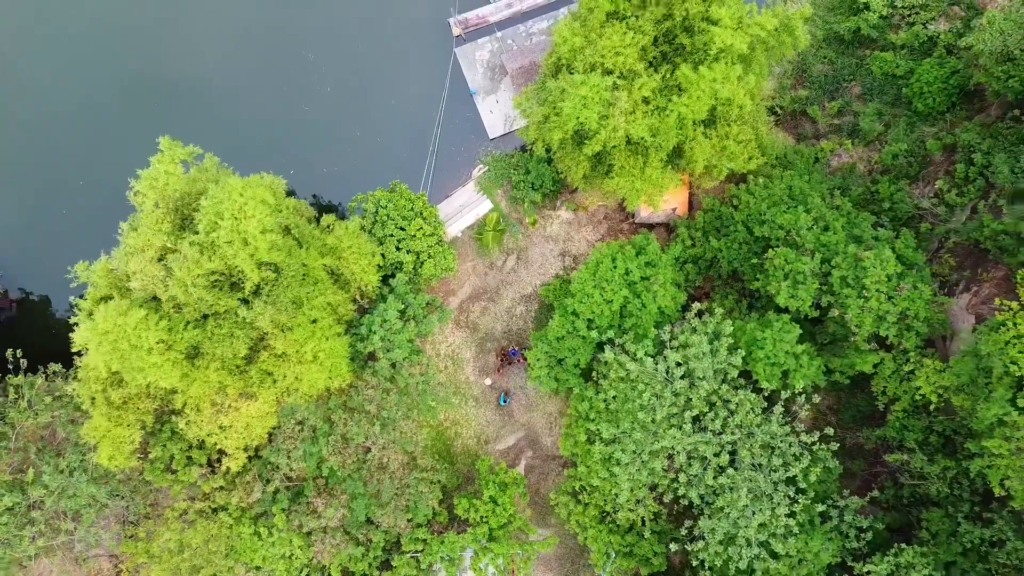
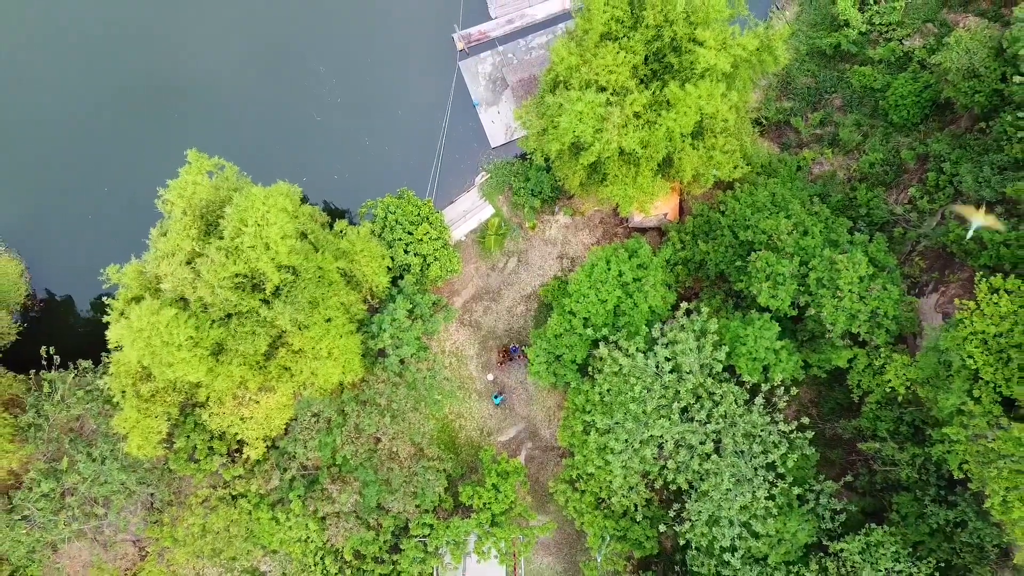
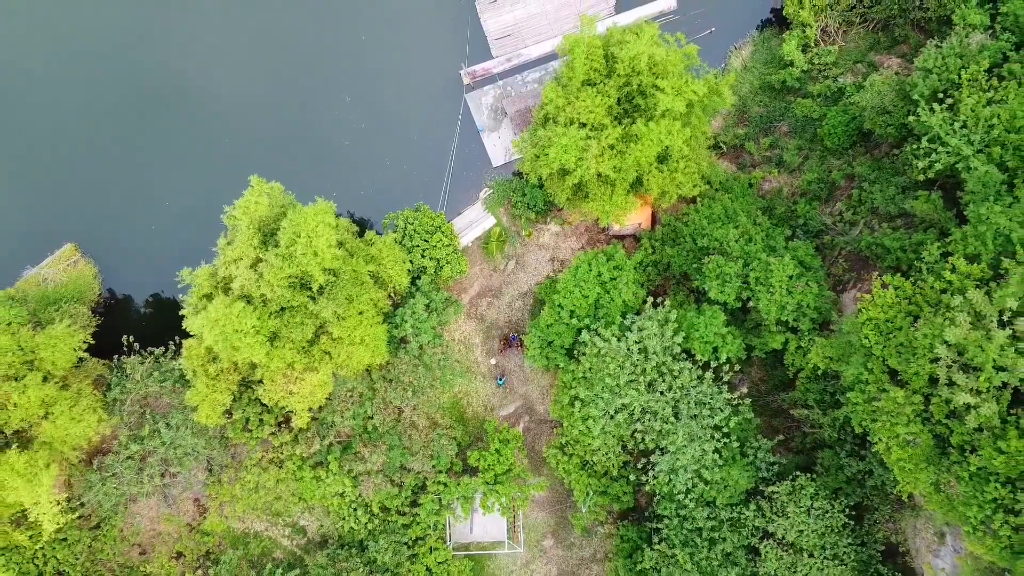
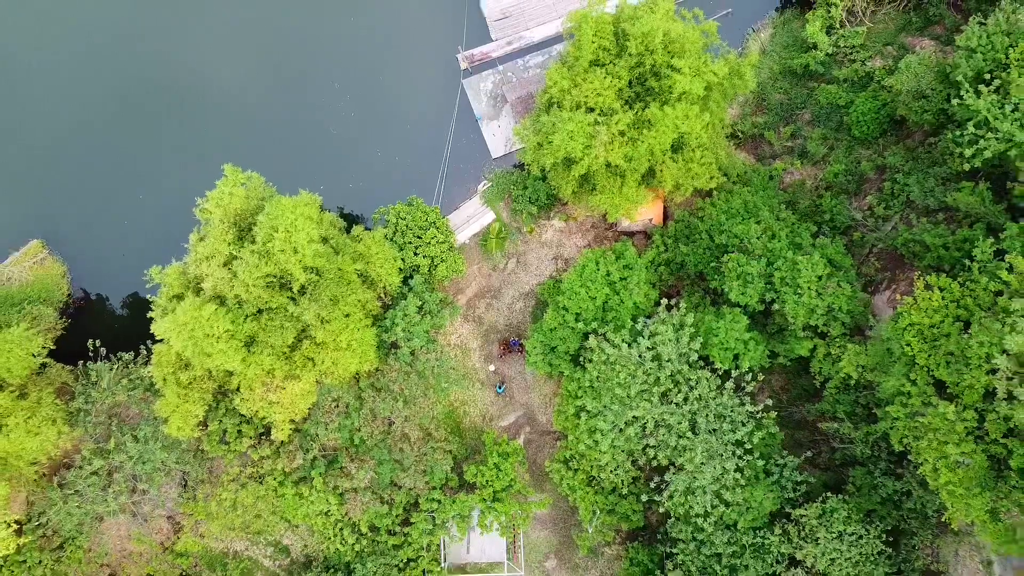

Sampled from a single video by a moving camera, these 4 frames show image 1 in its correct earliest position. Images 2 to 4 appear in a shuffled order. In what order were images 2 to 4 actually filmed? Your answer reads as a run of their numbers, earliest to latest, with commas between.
2, 4, 3
